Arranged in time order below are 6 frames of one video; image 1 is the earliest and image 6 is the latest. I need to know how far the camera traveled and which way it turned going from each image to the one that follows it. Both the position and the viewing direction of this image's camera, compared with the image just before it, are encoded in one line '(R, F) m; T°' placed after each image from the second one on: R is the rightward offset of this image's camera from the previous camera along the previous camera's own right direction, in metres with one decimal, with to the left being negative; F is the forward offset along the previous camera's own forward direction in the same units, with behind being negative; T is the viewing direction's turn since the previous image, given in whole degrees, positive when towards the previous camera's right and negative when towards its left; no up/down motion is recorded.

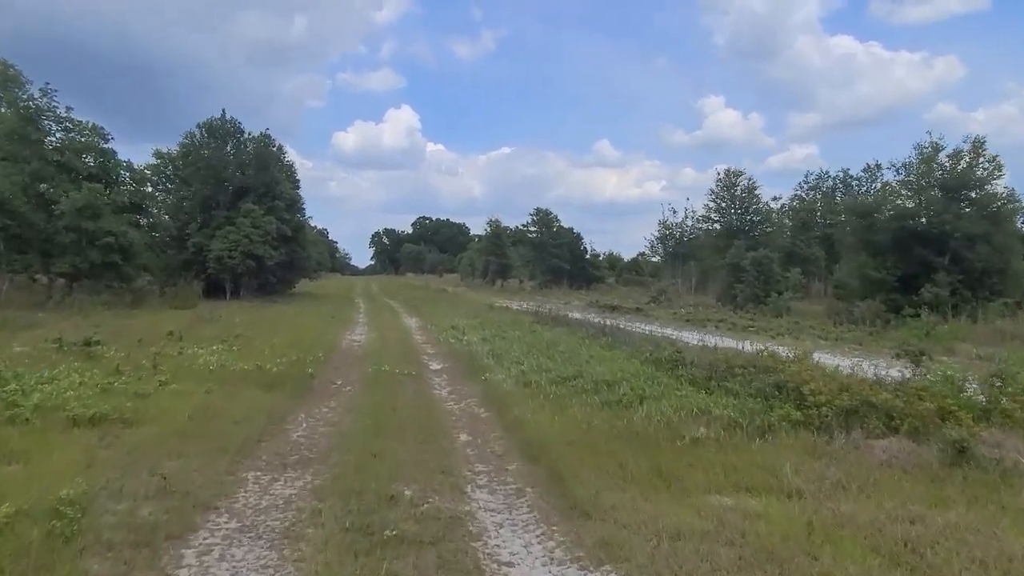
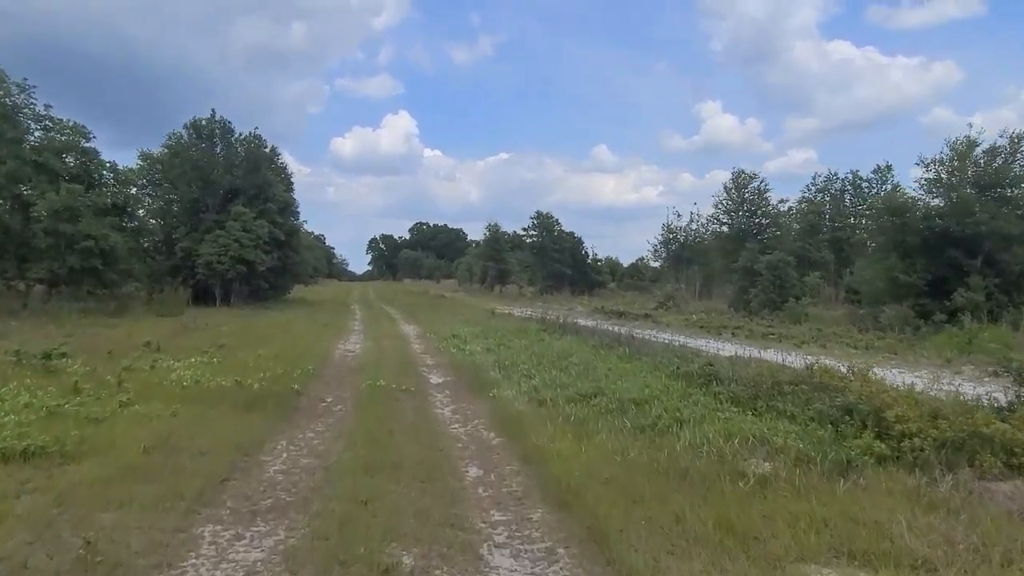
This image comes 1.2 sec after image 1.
(-0.2, +1.6) m; 0°
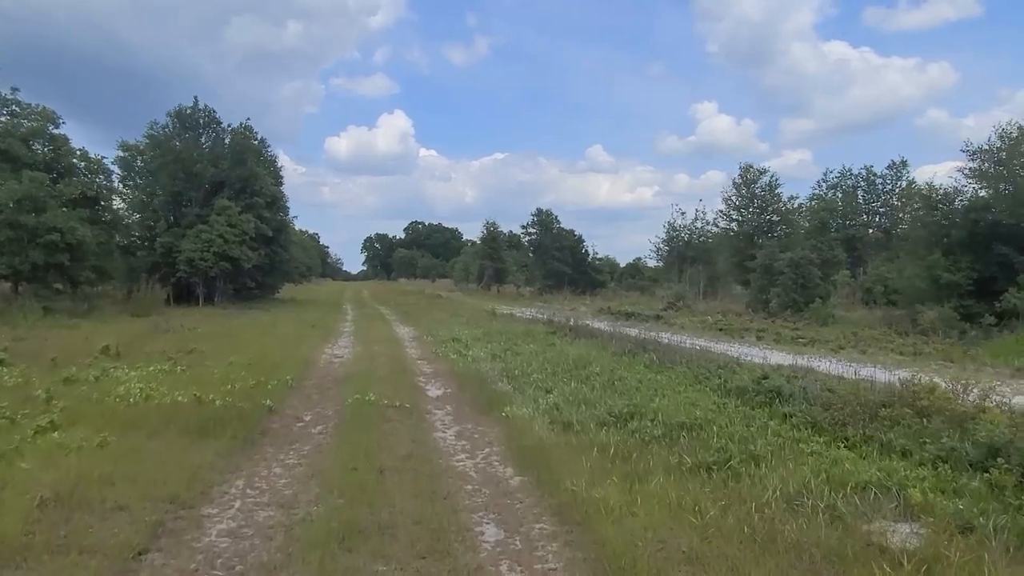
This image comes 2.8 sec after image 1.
(-0.3, +2.2) m; 0°
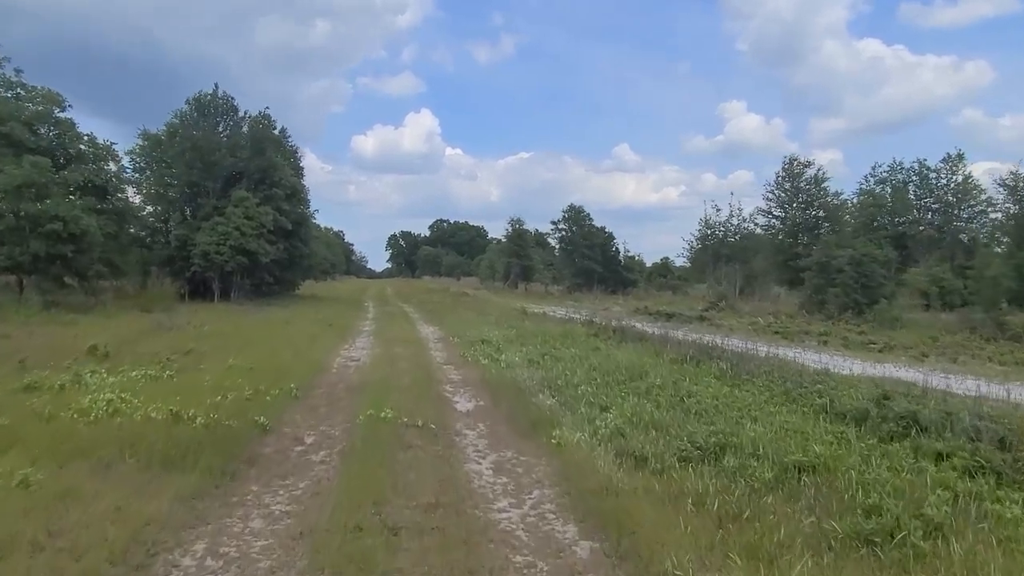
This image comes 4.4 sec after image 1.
(-0.3, +2.2) m; -2°
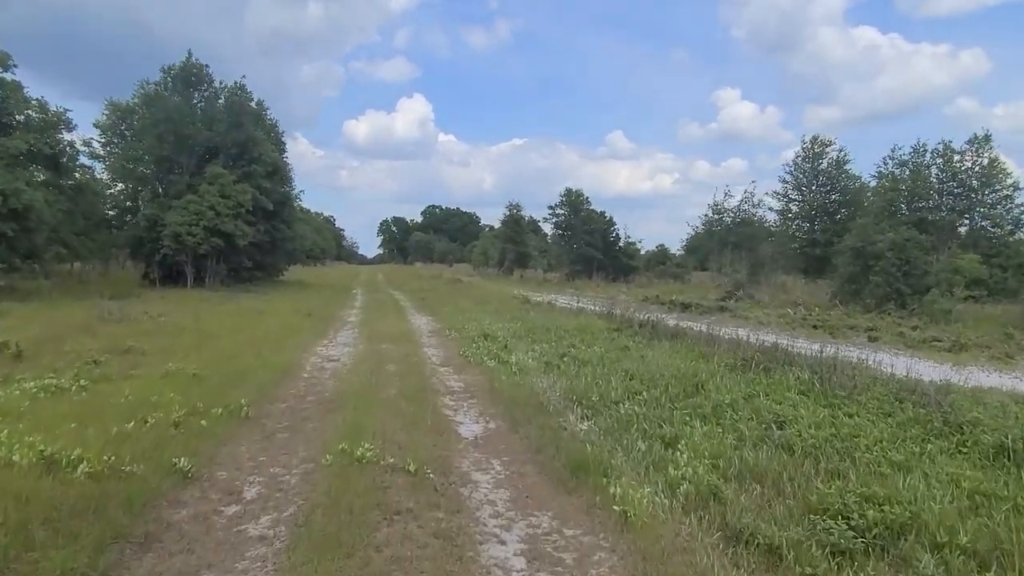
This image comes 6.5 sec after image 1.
(-0.4, +2.9) m; +1°
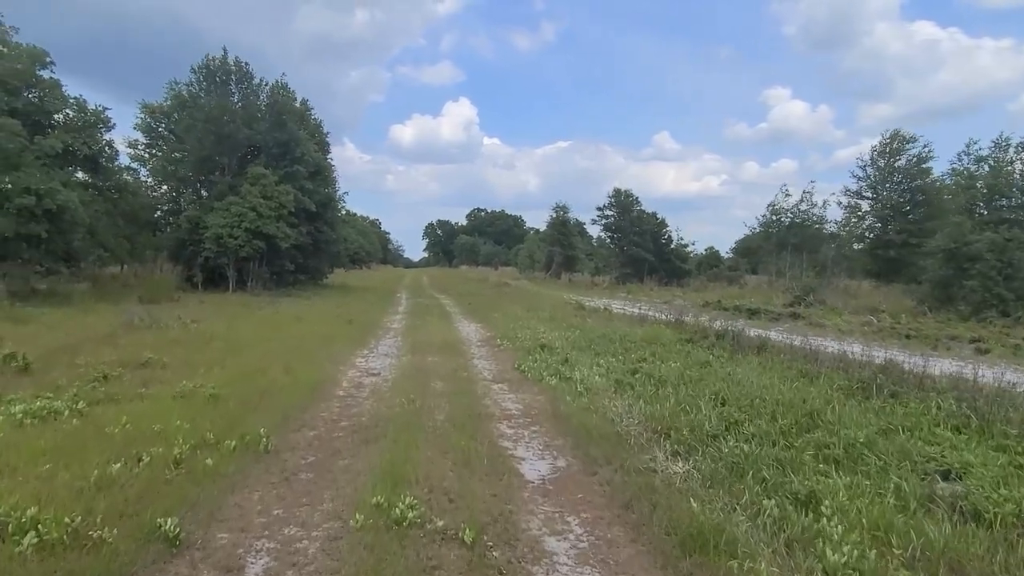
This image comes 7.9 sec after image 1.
(-0.3, +1.7) m; -3°
